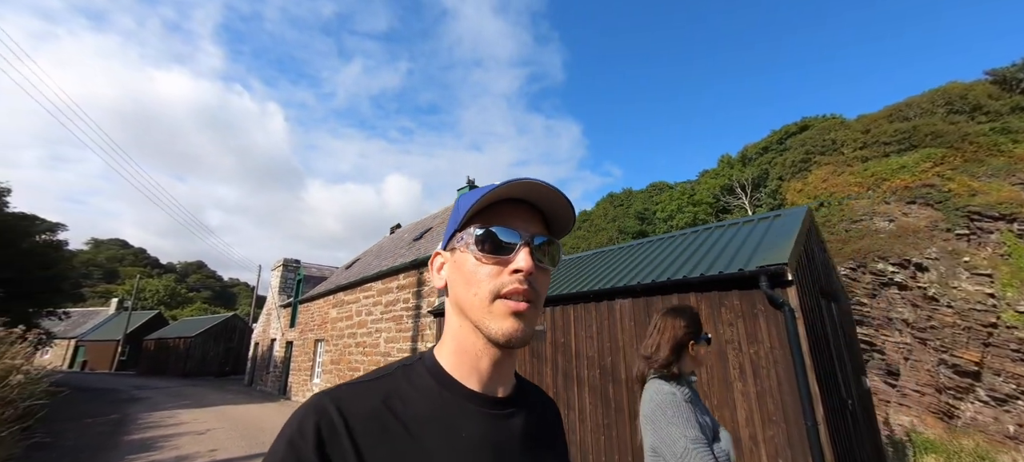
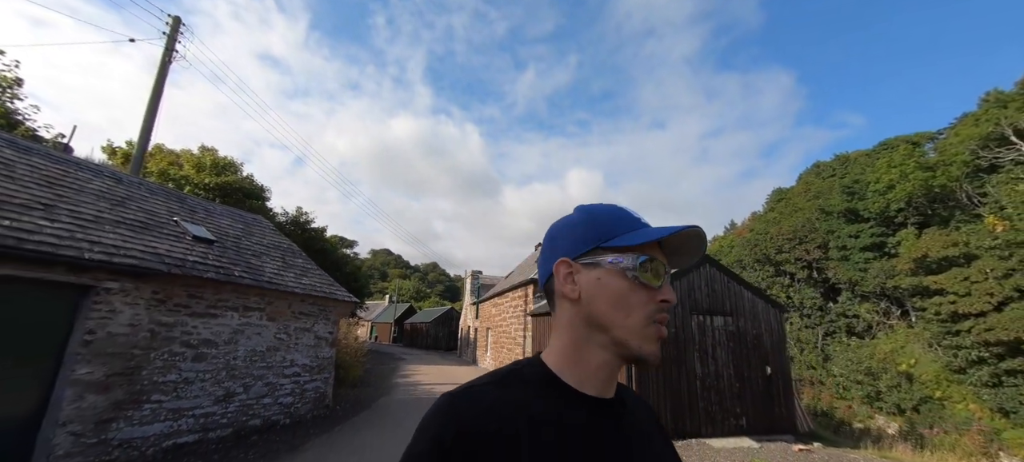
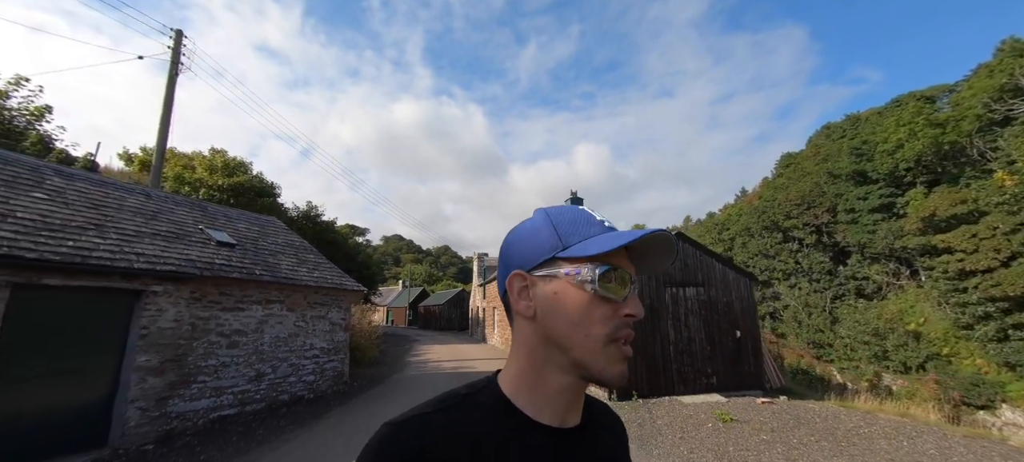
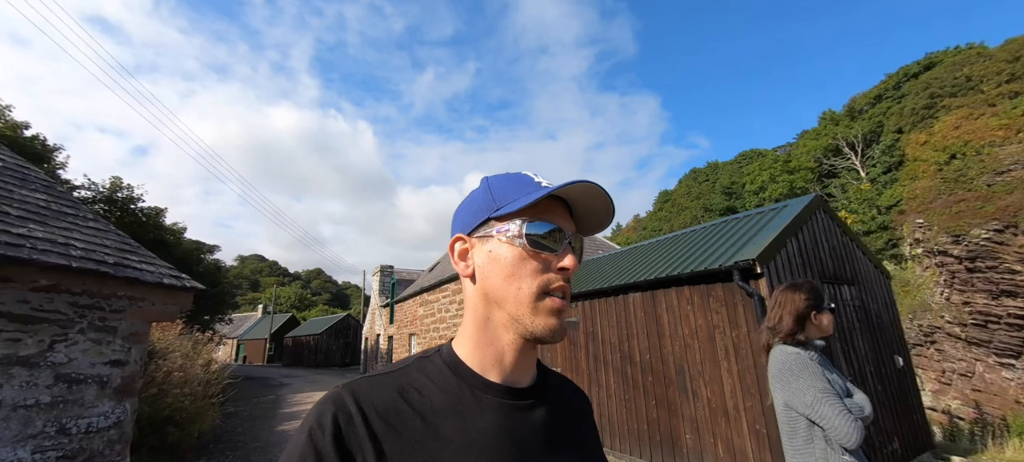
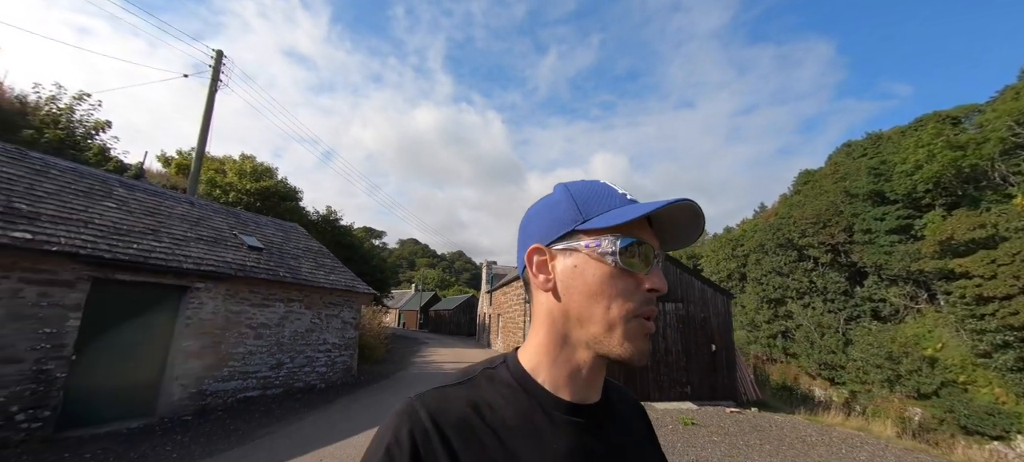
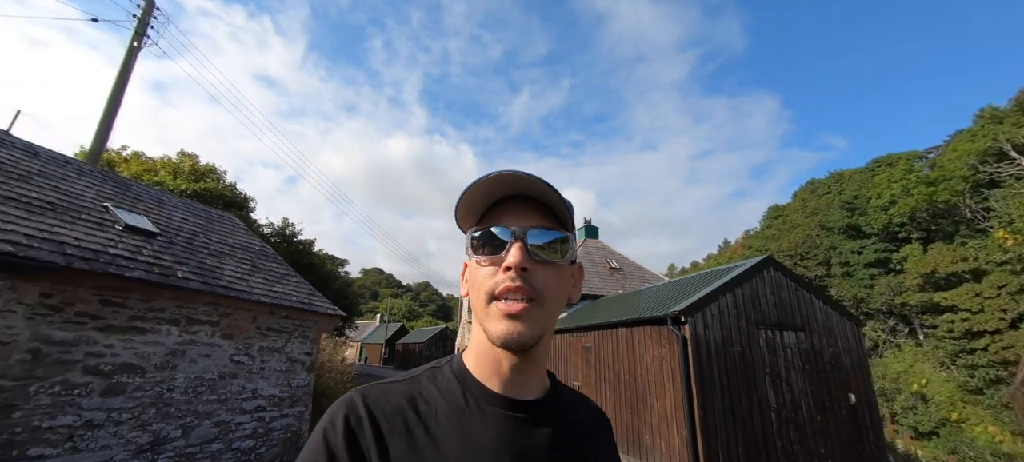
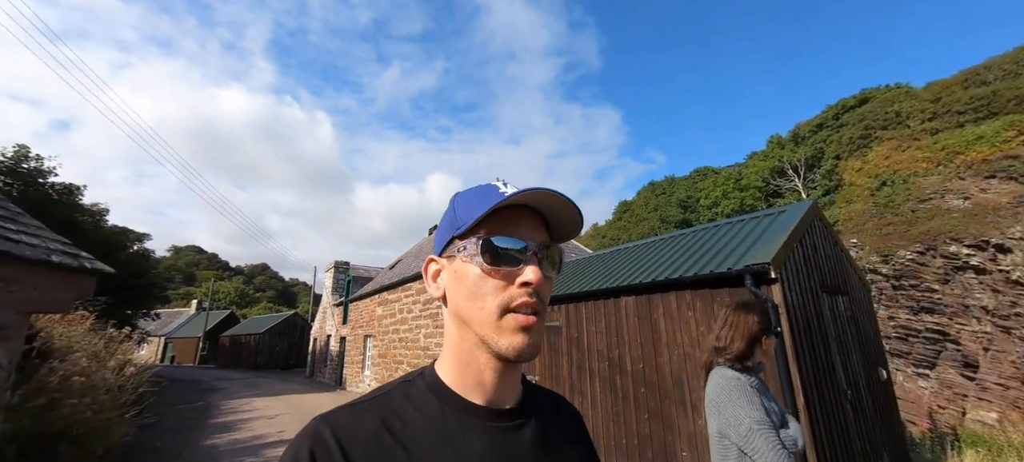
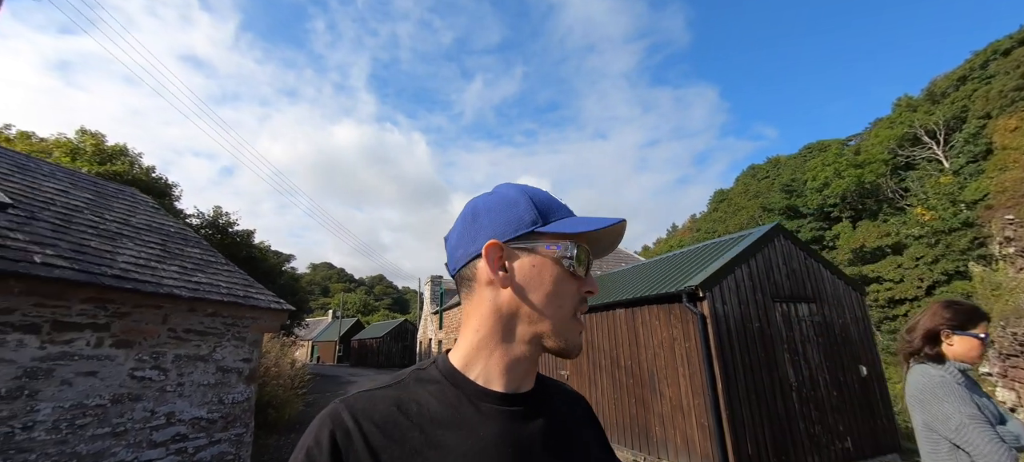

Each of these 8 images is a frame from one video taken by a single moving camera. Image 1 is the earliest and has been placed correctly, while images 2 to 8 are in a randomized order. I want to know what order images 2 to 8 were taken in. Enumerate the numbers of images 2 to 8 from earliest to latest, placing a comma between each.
7, 4, 8, 6, 2, 3, 5
